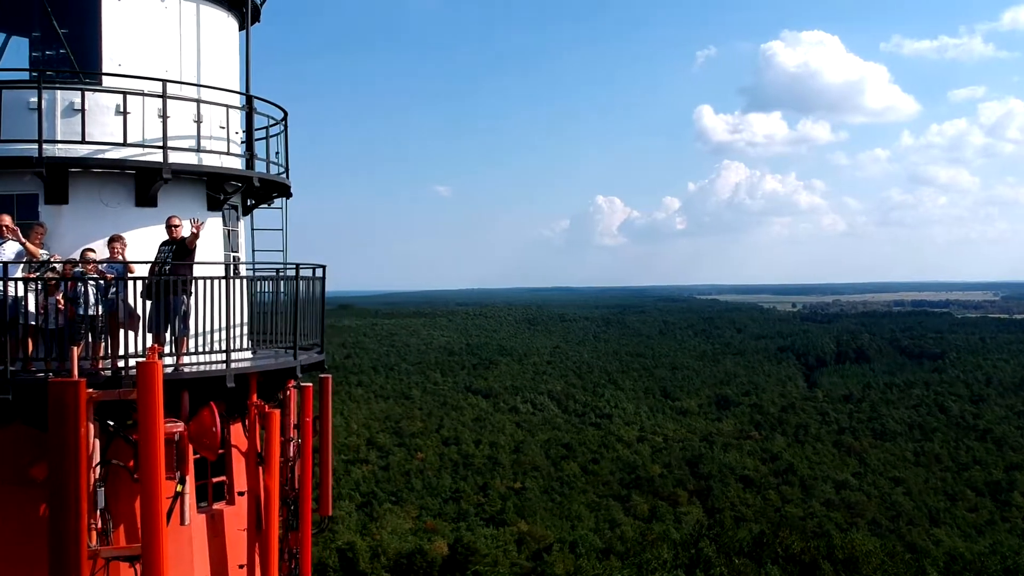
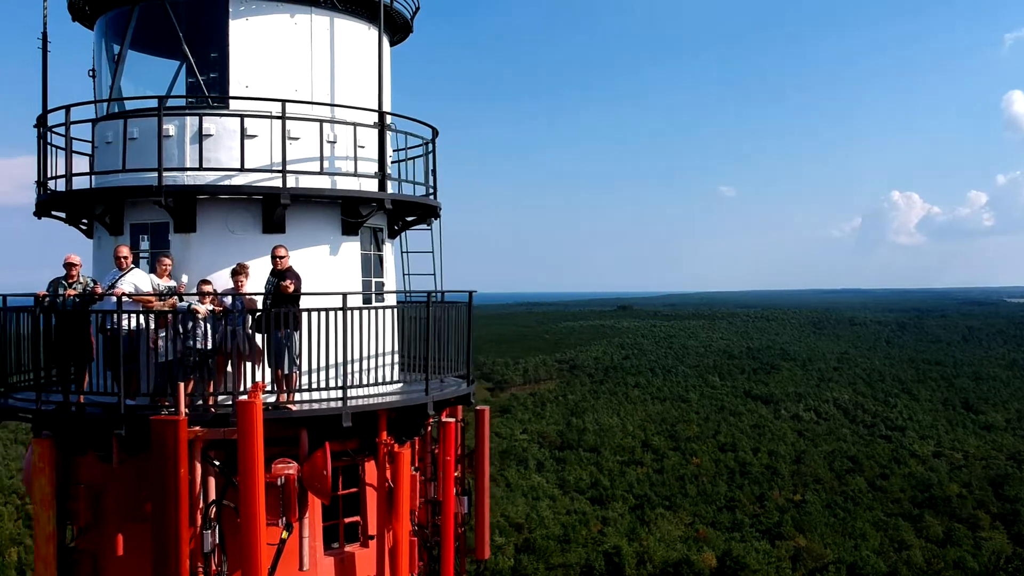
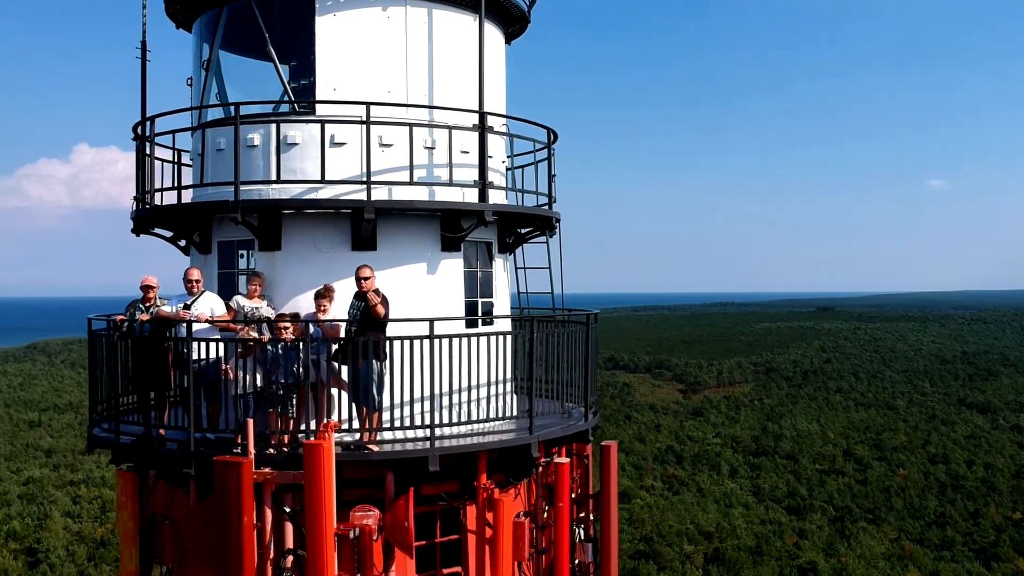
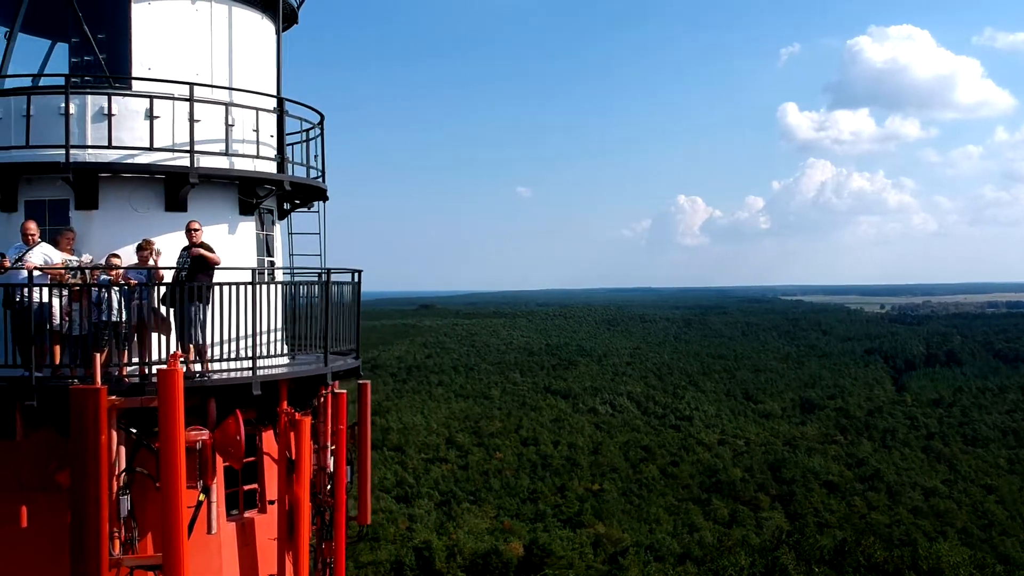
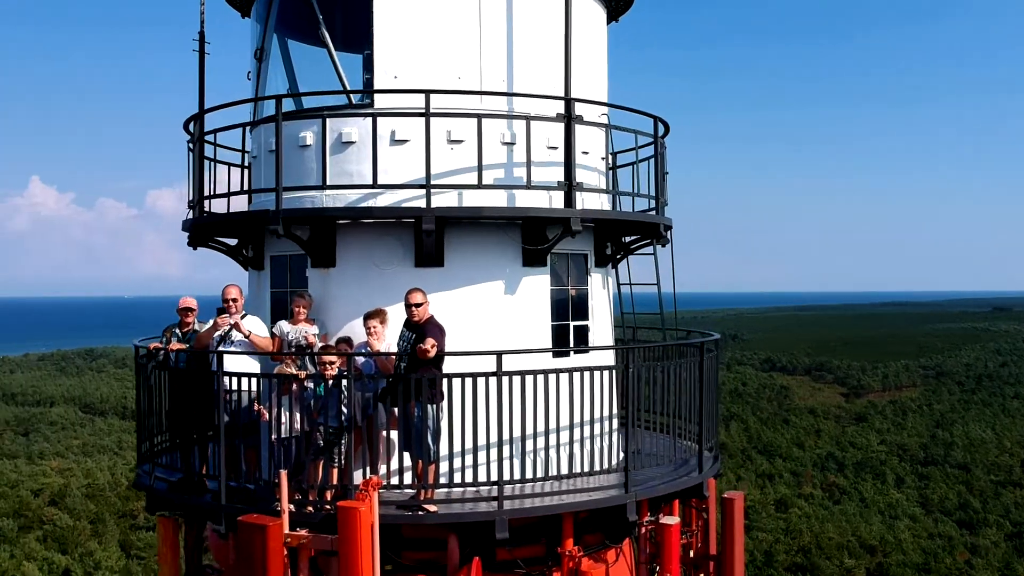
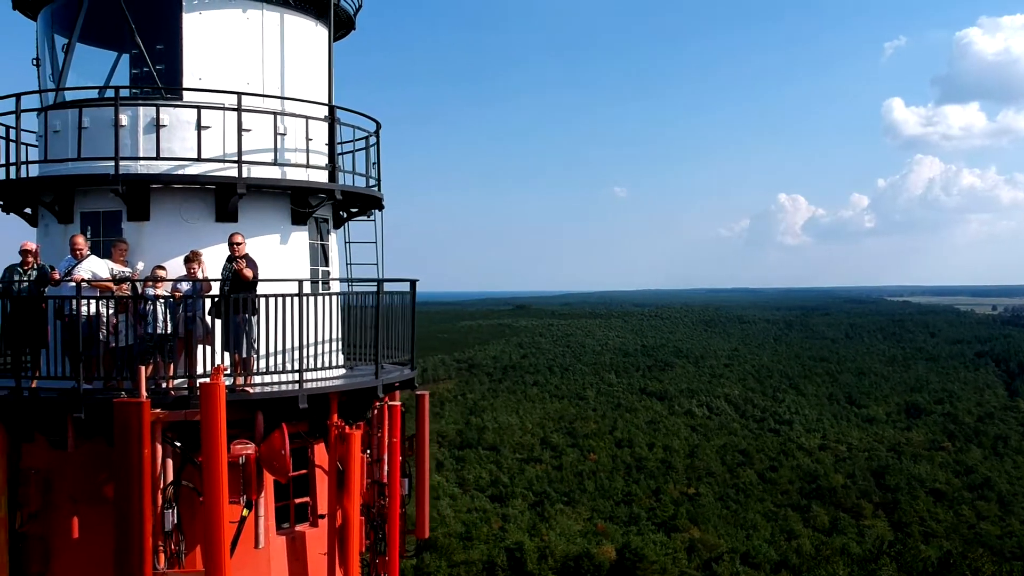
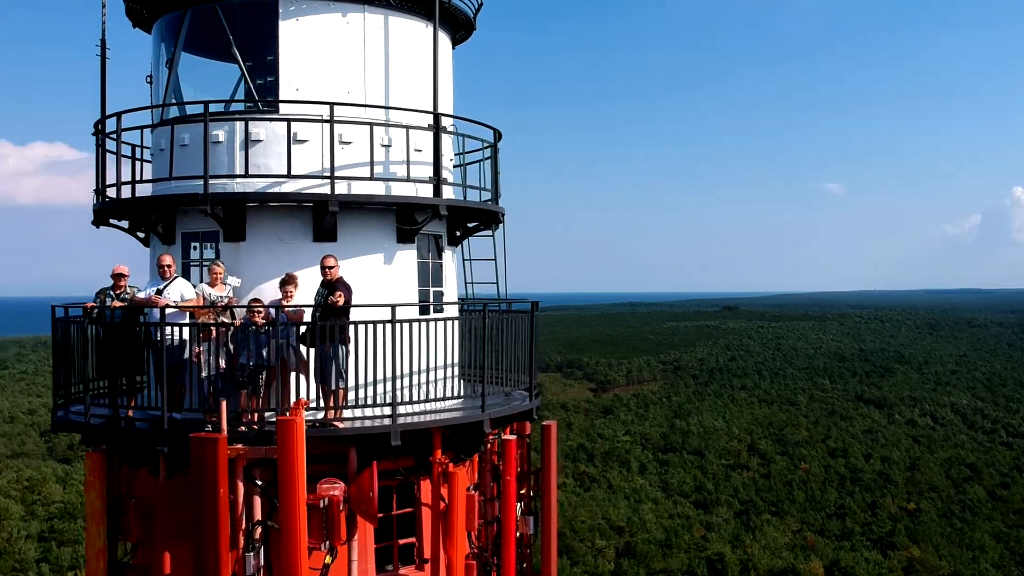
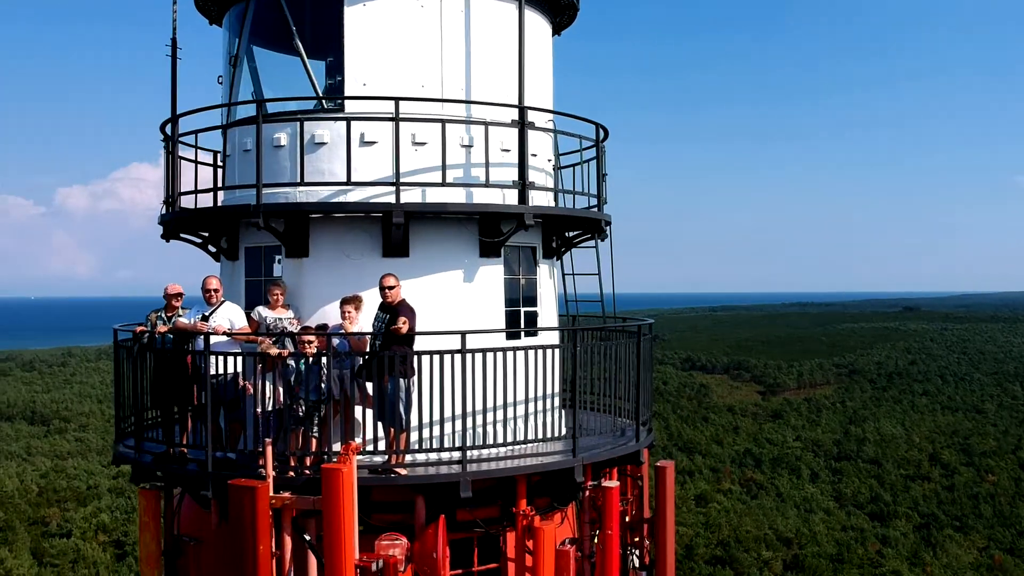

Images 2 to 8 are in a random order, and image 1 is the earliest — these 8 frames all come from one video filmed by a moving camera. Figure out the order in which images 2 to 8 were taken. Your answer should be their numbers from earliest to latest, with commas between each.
4, 6, 2, 7, 3, 8, 5
